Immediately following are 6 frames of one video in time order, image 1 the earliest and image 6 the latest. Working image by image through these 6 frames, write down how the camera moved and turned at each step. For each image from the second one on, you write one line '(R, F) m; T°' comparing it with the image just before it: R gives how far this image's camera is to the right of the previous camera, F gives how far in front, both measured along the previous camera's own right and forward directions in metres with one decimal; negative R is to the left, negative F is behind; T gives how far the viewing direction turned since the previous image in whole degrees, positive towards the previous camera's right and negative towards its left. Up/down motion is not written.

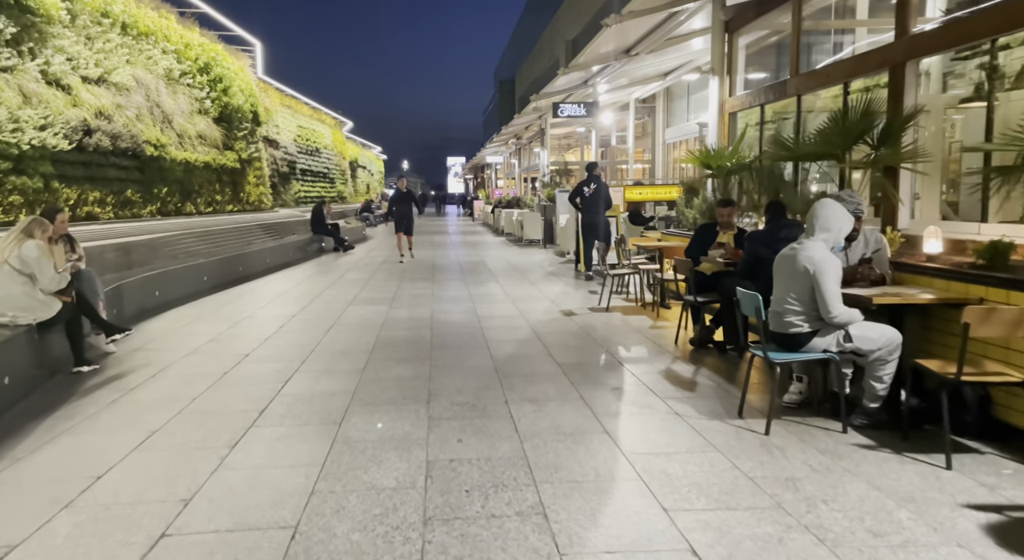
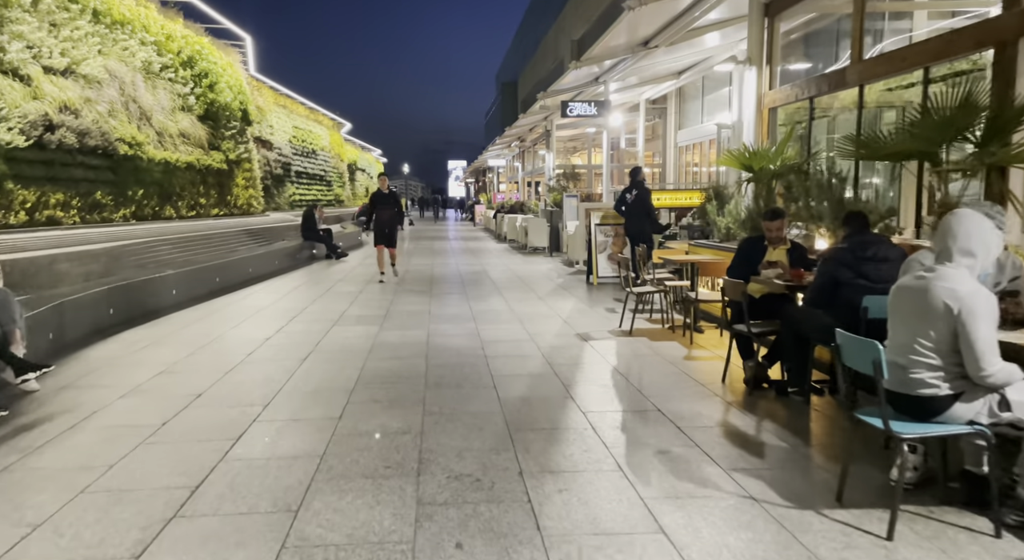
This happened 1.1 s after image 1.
(-0.1, +1.0) m; 0°
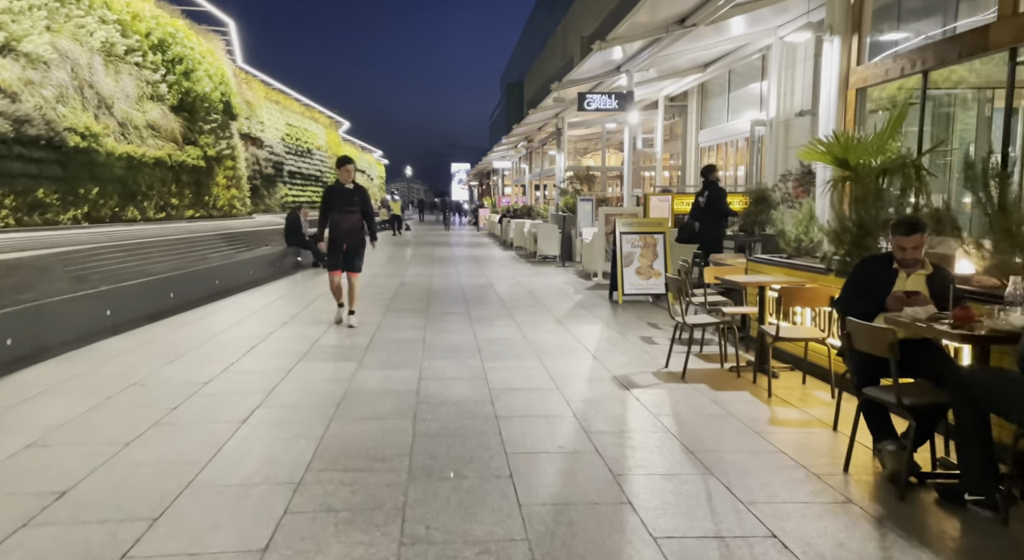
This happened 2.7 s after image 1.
(-0.1, +1.5) m; 0°
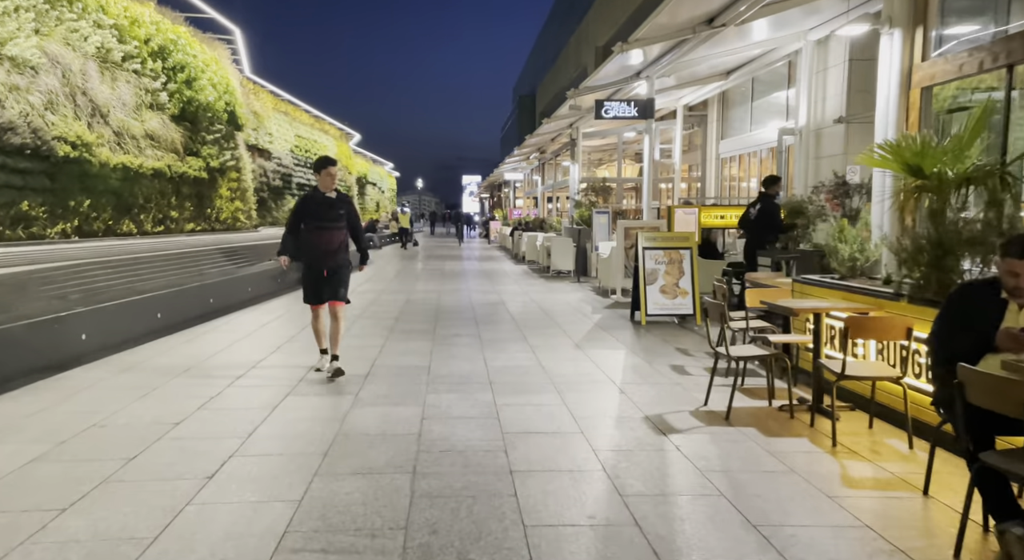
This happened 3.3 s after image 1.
(0.0, +0.6) m; -1°
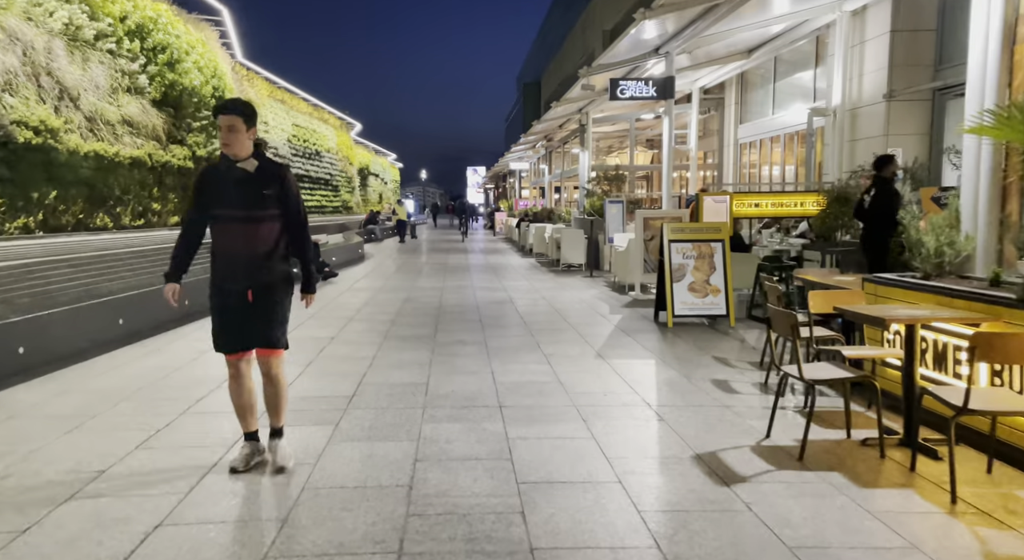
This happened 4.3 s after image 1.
(-0.1, +0.9) m; 0°
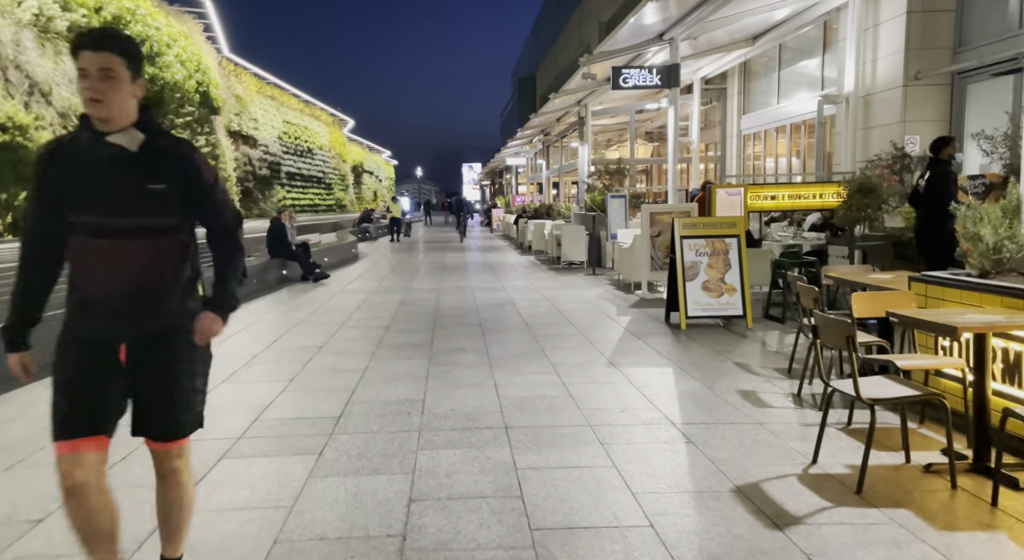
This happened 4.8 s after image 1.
(-0.1, +0.5) m; 0°
